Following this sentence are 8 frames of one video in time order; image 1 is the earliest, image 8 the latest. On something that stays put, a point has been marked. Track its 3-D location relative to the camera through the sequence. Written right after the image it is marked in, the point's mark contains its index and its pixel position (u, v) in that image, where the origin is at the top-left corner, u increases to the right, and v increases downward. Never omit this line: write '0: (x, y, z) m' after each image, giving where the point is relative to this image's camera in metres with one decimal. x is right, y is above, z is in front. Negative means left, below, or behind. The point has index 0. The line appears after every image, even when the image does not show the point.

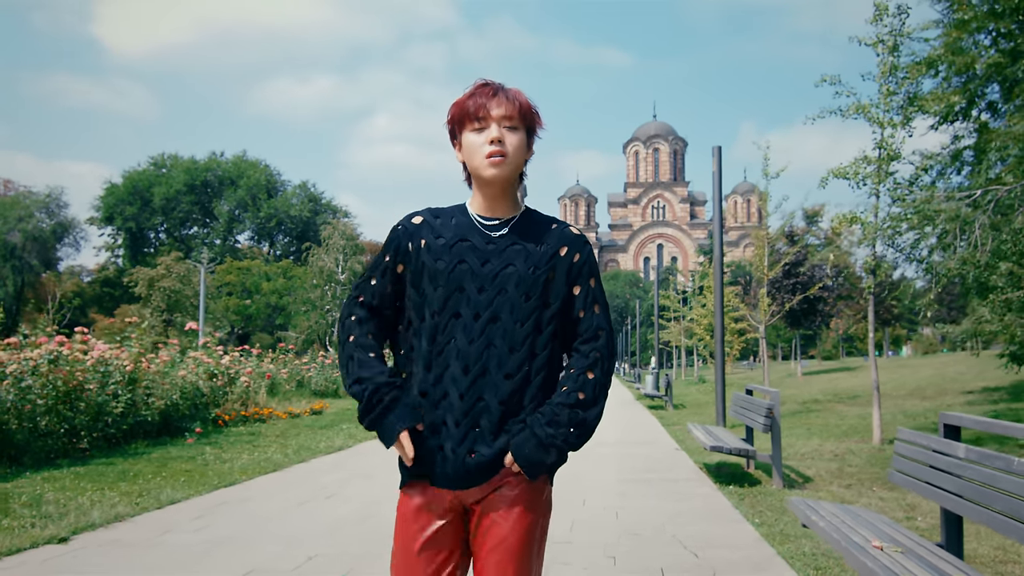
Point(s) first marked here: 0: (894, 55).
0: (+5.2, +3.2, +10.6) m
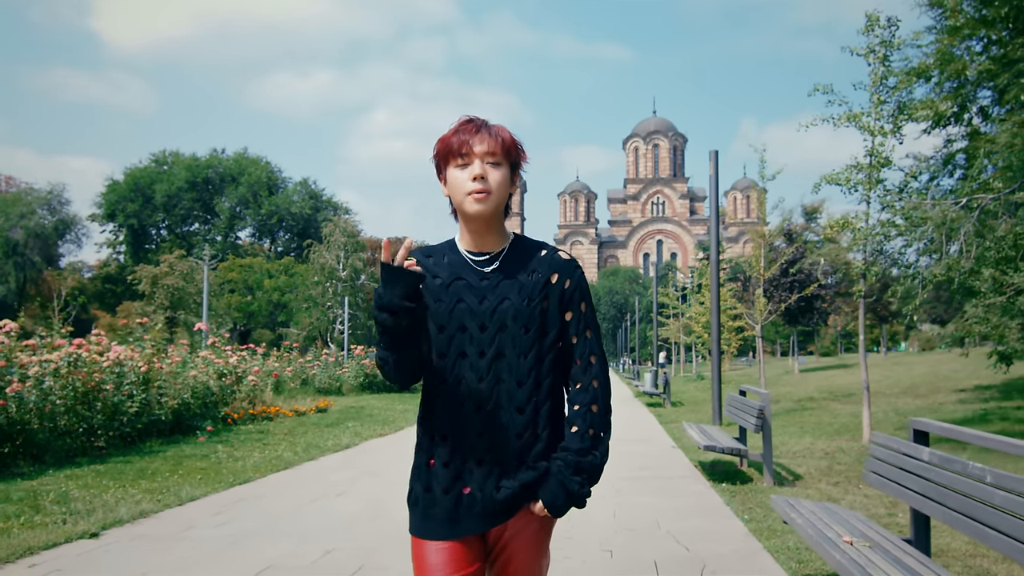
0: (+5.2, +3.1, +10.9) m
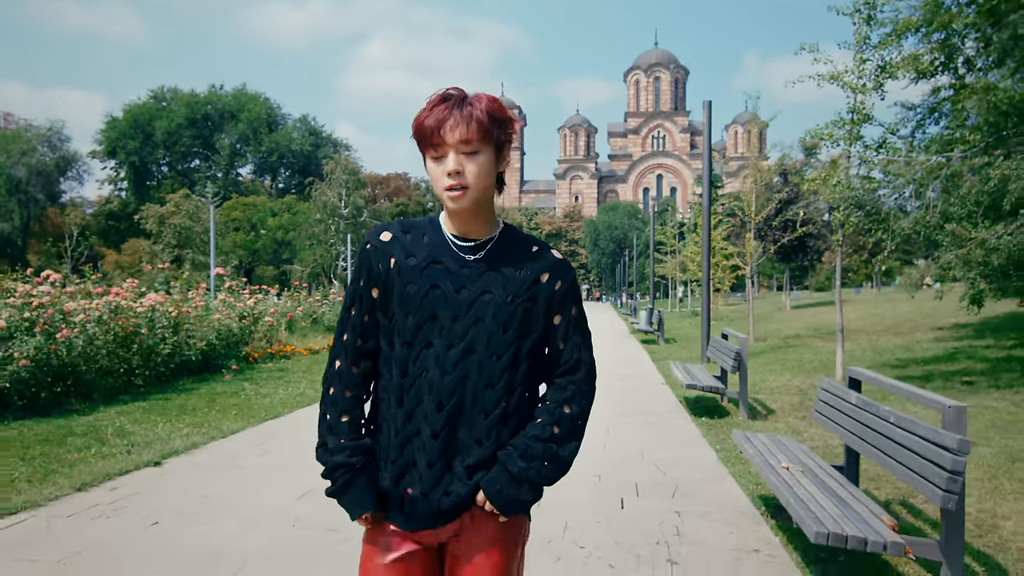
0: (+5.3, +3.9, +11.4) m
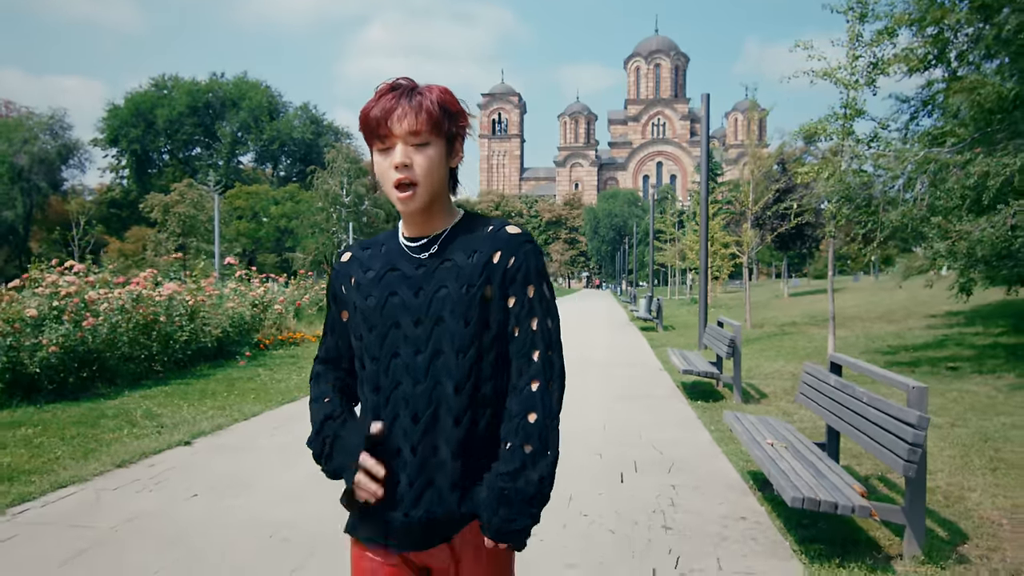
0: (+5.3, +4.1, +11.7) m
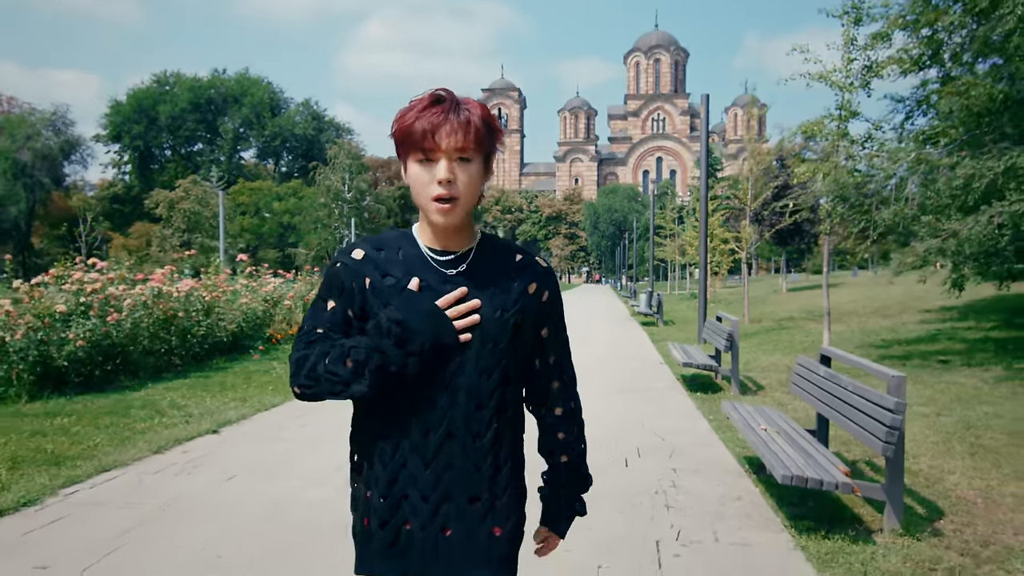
0: (+5.4, +4.1, +12.1) m
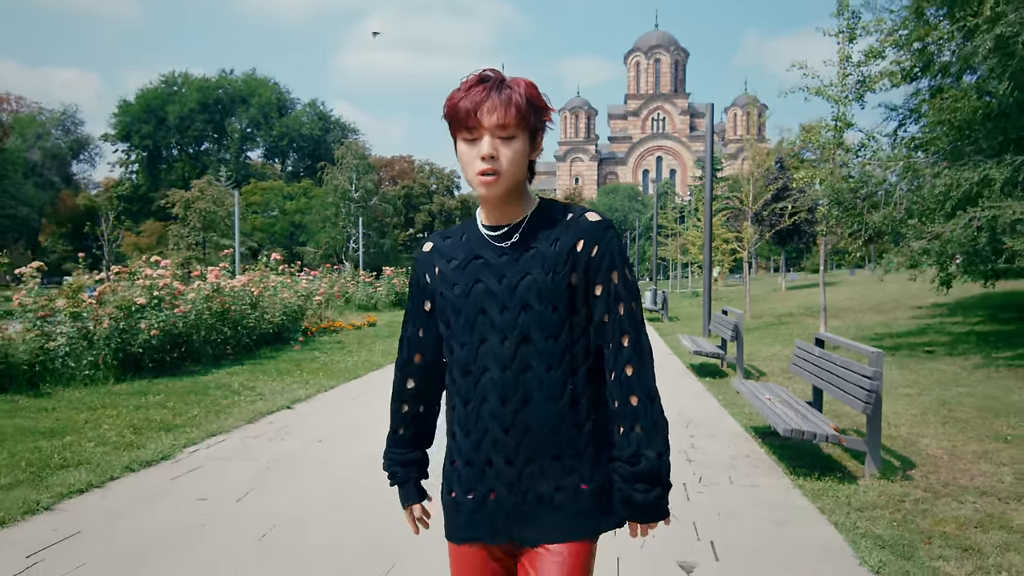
0: (+5.8, +4.2, +13.1) m
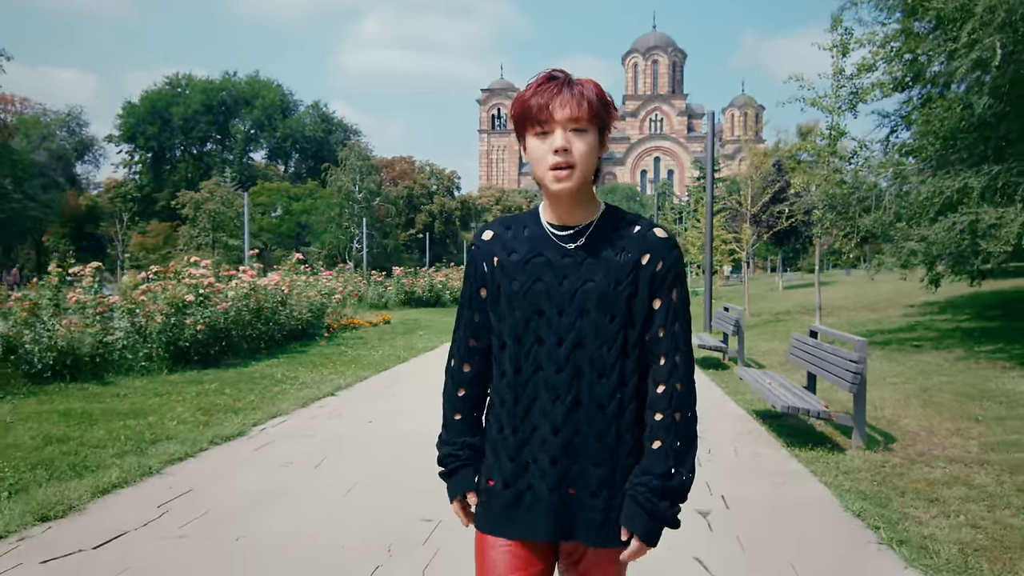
0: (+6.0, +4.2, +13.9) m
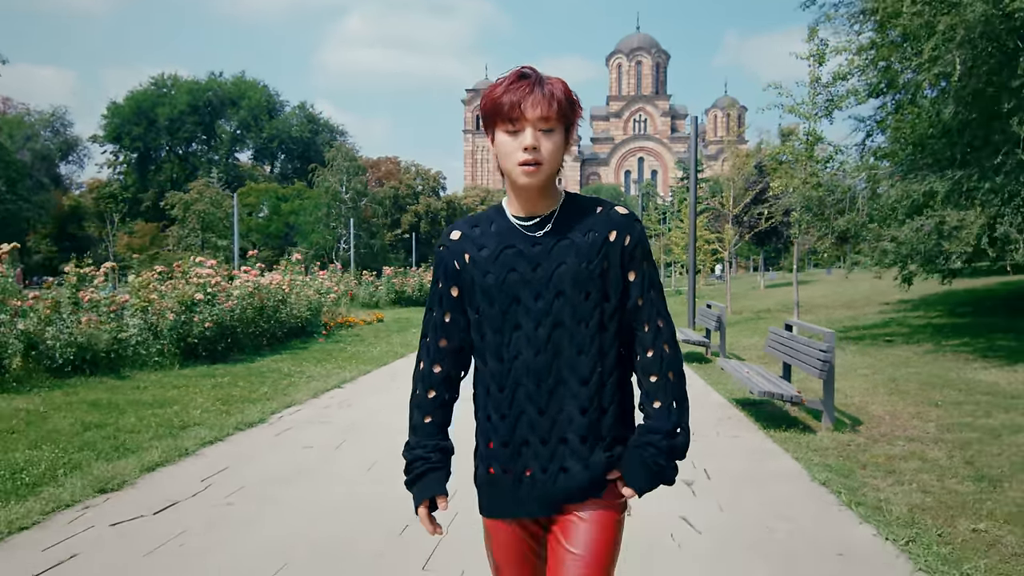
0: (+5.9, +4.2, +14.6) m
